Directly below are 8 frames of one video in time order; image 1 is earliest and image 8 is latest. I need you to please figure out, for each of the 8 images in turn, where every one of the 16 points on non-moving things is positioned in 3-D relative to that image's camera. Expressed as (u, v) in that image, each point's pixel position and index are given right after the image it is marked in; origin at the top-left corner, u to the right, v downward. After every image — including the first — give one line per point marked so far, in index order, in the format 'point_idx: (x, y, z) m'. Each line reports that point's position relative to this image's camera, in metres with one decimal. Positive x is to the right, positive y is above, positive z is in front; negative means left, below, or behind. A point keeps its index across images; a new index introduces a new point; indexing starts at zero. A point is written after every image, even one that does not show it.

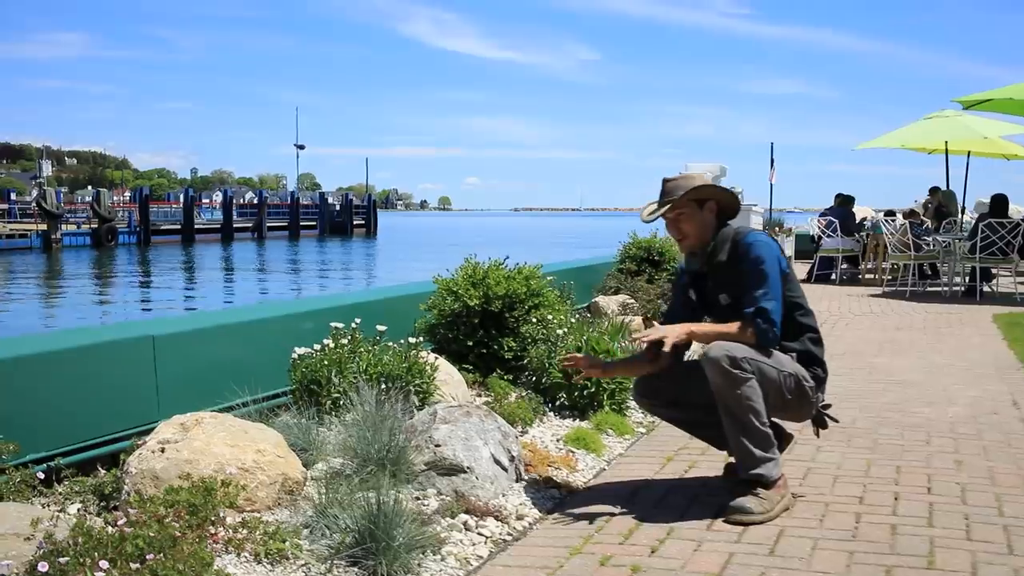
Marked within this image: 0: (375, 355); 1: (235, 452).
0: (-0.7, -0.4, +6.1) m
1: (-1.0, -0.6, +4.3) m
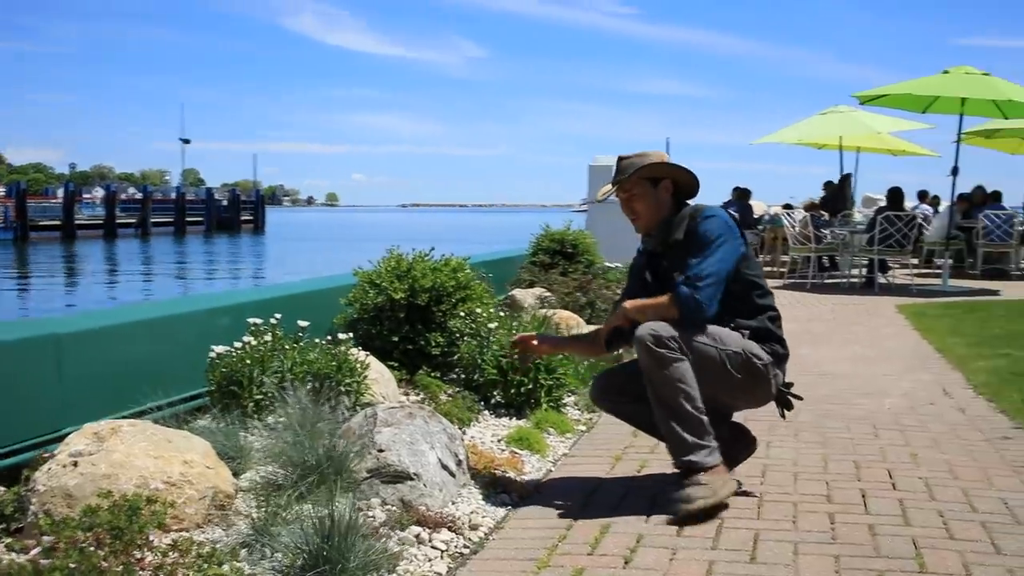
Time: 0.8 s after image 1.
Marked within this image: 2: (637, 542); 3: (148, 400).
0: (-1.0, -0.3, +5.7) m
1: (-1.2, -0.6, +3.8) m
2: (+0.4, -0.9, +4.0) m
3: (-1.7, -0.5, +5.4) m
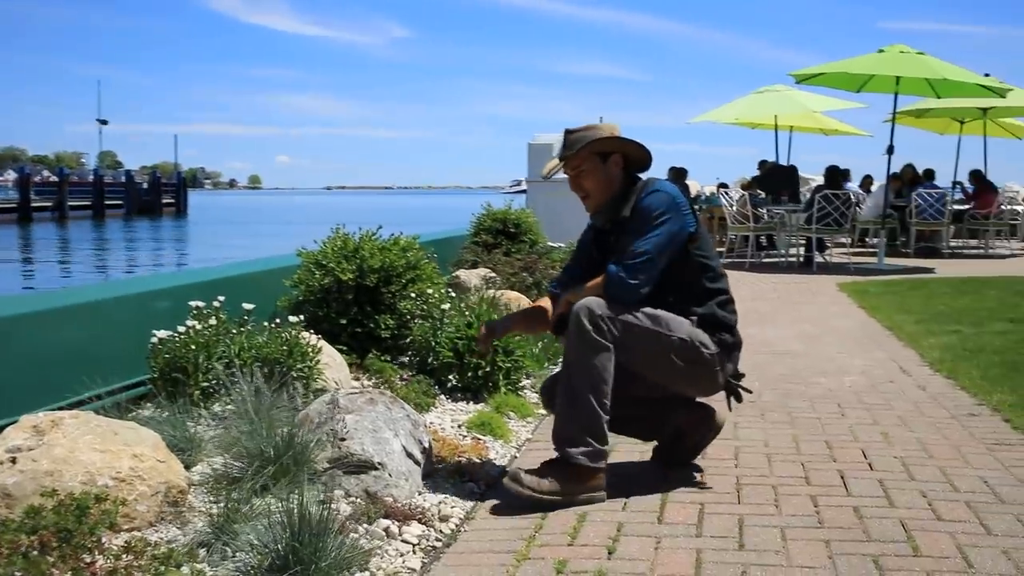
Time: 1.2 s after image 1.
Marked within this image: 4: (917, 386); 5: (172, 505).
0: (-1.2, -0.2, +5.4) m
1: (-1.2, -0.5, +3.5) m
2: (+0.4, -0.8, +3.8) m
3: (-1.9, -0.4, +5.1) m
4: (+2.3, -0.6, +6.7) m
5: (-1.1, -0.7, +3.6) m
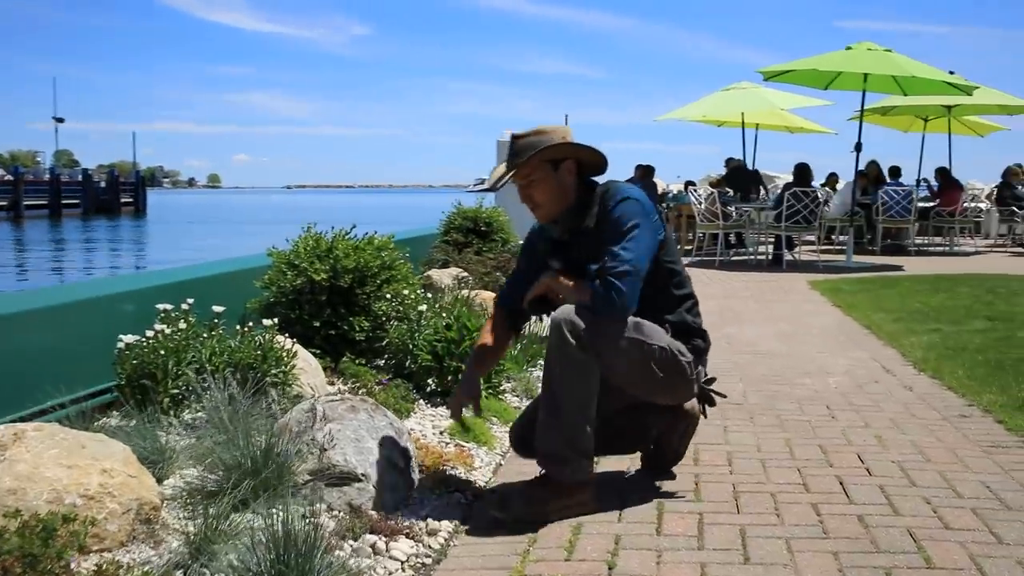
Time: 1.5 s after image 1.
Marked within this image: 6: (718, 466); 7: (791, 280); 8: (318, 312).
0: (-1.3, -0.2, +5.1) m
1: (-1.2, -0.5, +3.3) m
2: (+0.3, -0.8, +3.7) m
3: (-1.9, -0.5, +4.9) m
4: (+2.2, -0.6, +6.6) m
5: (-1.1, -0.7, +3.4) m
6: (+0.8, -0.7, +4.7) m
7: (+3.4, +0.1, +13.9) m
8: (-1.1, -0.1, +6.3) m
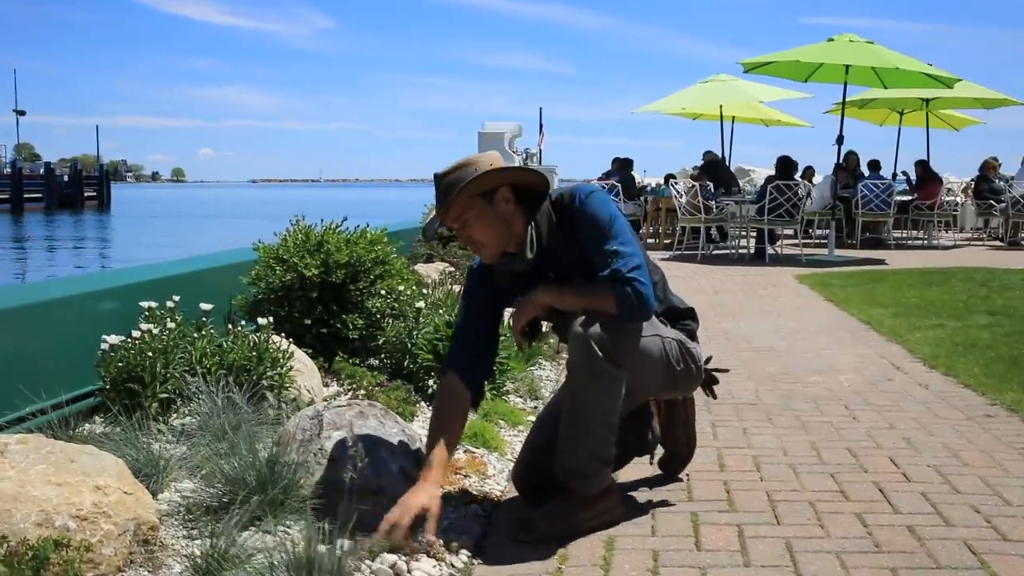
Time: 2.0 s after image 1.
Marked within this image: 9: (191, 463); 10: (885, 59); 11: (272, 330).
0: (-1.3, -0.2, +4.8) m
1: (-1.1, -0.5, +3.0) m
2: (+0.4, -0.8, +3.4) m
3: (-1.9, -0.4, +4.5) m
4: (+2.2, -0.5, +6.3) m
5: (-1.0, -0.7, +3.1) m
6: (+0.9, -0.7, +4.4) m
7: (+3.2, +0.2, +13.7) m
8: (-1.1, -0.1, +6.0) m
9: (-1.1, -0.6, +3.9) m
10: (+5.2, +3.2, +16.1) m
11: (-1.0, -0.2, +4.9) m
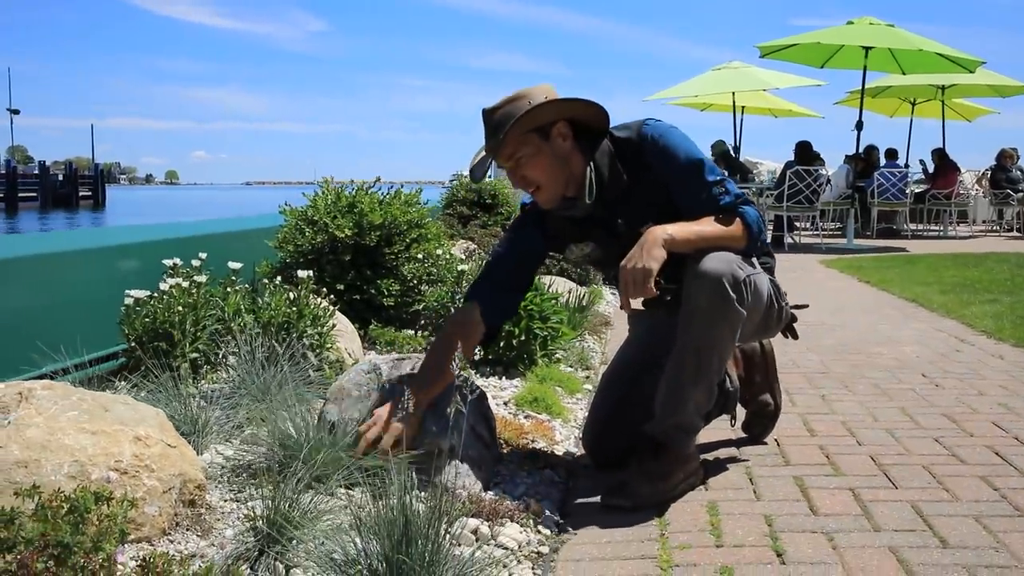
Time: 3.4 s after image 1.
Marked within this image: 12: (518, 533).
0: (-1.0, 0.0, +4.4) m
1: (-0.9, -0.3, +2.5) m
2: (+0.7, -0.6, +3.0) m
3: (-1.7, -0.3, +4.1) m
4: (+2.5, -0.3, +5.9) m
5: (-0.7, -0.5, +2.7) m
6: (+1.1, -0.5, +4.0) m
7: (+3.3, +0.3, +13.3) m
8: (-0.8, +0.1, +5.6) m
9: (-0.9, -0.4, +3.5) m
10: (+5.4, +3.4, +15.7) m
11: (-0.8, 0.0, +4.5) m
12: (0.0, -0.6, +2.9) m
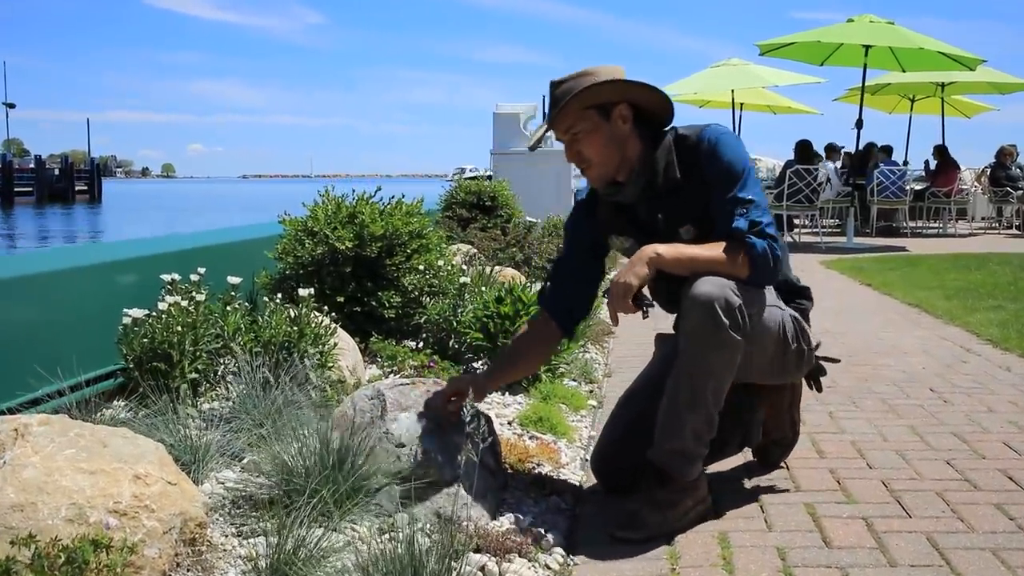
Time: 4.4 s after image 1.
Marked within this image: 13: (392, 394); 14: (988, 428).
0: (-1.0, -0.1, +4.3) m
1: (-0.9, -0.4, +2.5) m
2: (+0.7, -0.7, +2.9) m
3: (-1.6, -0.3, +4.0) m
4: (+2.5, -0.4, +5.9) m
5: (-0.7, -0.6, +2.6) m
6: (+1.2, -0.6, +3.9) m
7: (+3.3, +0.3, +13.2) m
8: (-0.8, 0.0, +5.5) m
9: (-0.8, -0.5, +3.4) m
10: (+5.4, +3.4, +15.6) m
11: (-0.8, -0.1, +4.4) m
12: (0.0, -0.7, +2.8) m
13: (-0.4, -0.3, +3.4) m
14: (+1.8, -0.5, +4.4) m
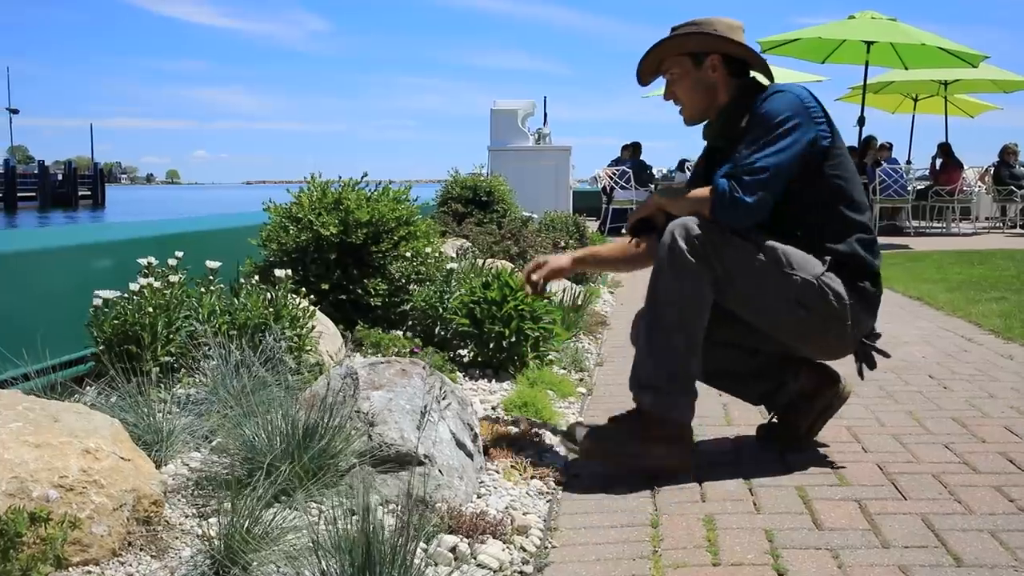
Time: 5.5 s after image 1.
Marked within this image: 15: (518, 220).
0: (-1.1, 0.0, +4.2) m
1: (-0.9, -0.3, +2.3) m
2: (+0.6, -0.6, +2.8) m
3: (-1.7, -0.3, +3.9) m
4: (+2.4, -0.3, +5.7) m
5: (-0.8, -0.5, +2.5) m
6: (+1.1, -0.5, +3.8) m
7: (+3.3, +0.4, +13.1) m
8: (-0.9, +0.1, +5.4) m
9: (-0.9, -0.4, +3.3) m
10: (+5.4, +3.4, +15.5) m
11: (-0.8, 0.0, +4.3) m
12: (0.0, -0.6, +2.7) m
13: (-0.4, -0.2, +3.3) m
14: (+1.8, -0.5, +4.2) m
15: (+0.1, +0.5, +9.8) m
